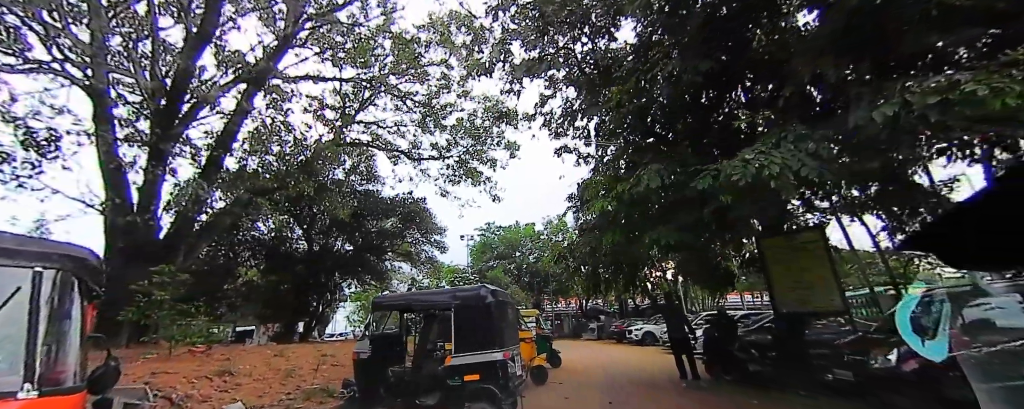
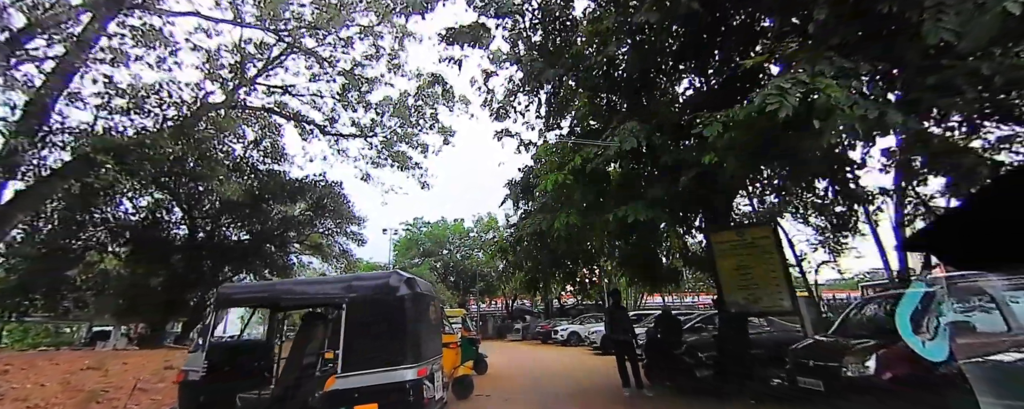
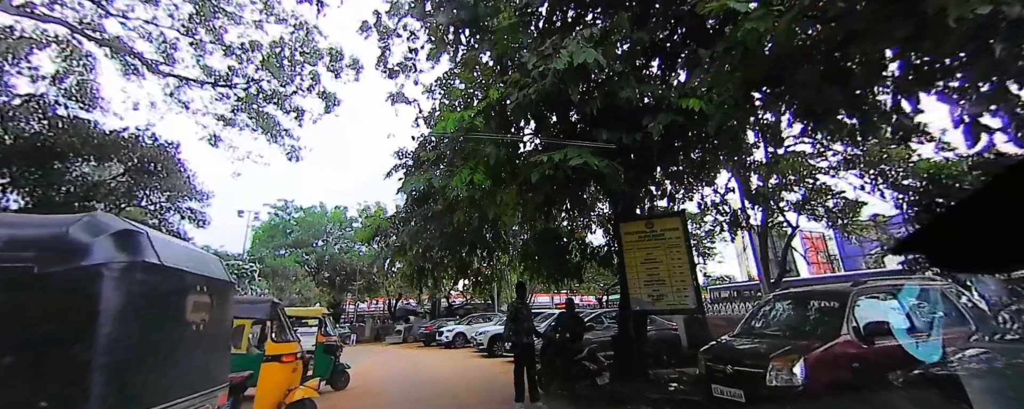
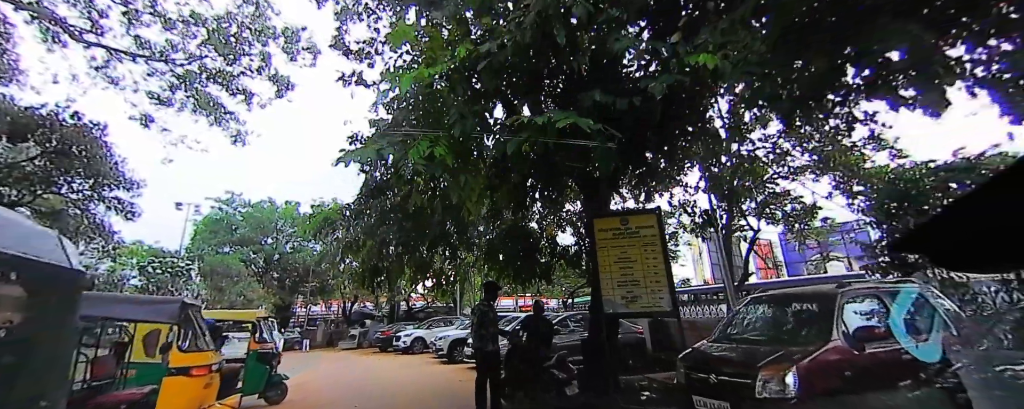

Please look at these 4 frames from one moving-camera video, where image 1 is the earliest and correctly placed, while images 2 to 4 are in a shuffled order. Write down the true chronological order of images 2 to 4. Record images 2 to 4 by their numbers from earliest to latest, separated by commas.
2, 3, 4
